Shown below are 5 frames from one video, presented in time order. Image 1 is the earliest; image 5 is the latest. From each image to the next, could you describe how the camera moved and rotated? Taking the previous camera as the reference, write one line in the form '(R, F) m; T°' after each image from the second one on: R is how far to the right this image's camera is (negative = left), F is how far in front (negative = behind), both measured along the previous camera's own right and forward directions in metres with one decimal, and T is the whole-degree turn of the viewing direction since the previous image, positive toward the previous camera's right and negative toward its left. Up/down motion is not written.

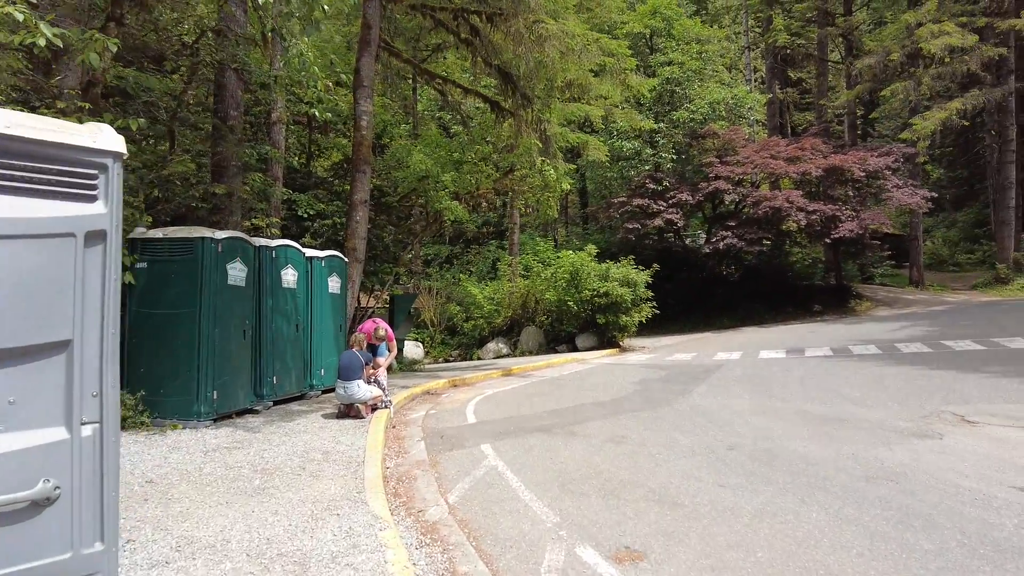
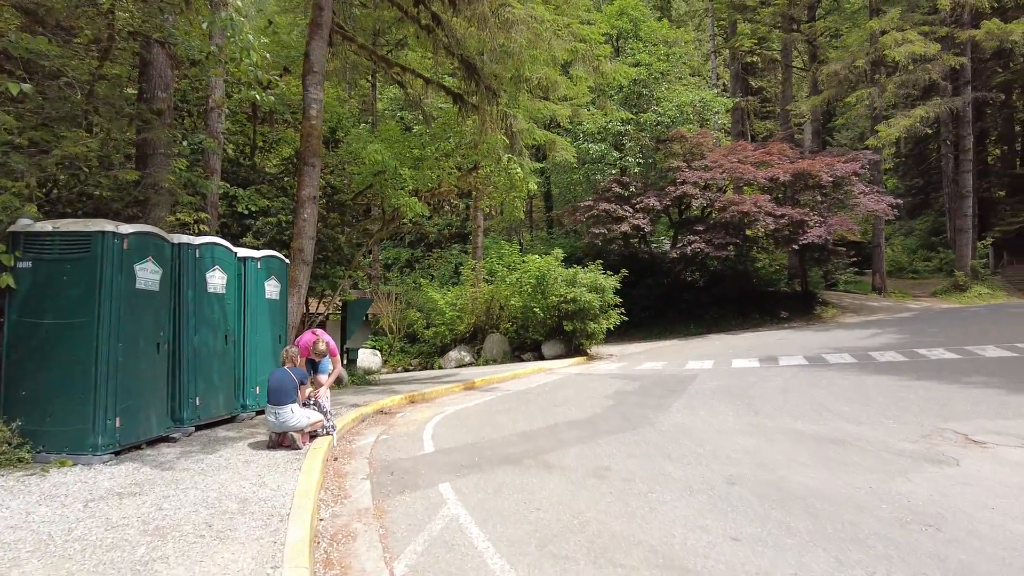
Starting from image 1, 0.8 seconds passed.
(0.0, +1.0) m; +3°
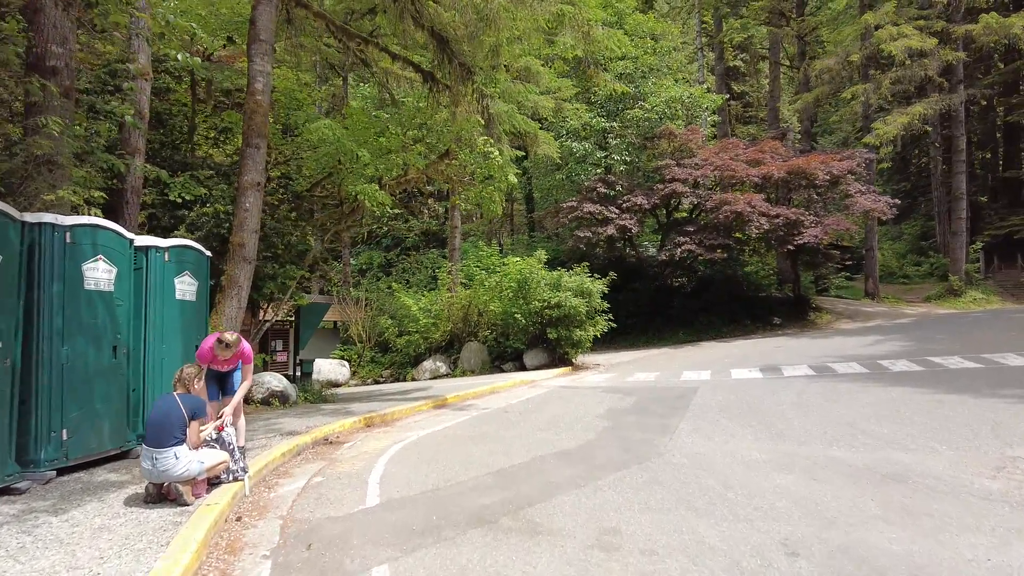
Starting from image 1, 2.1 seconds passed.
(+0.1, +1.6) m; +2°
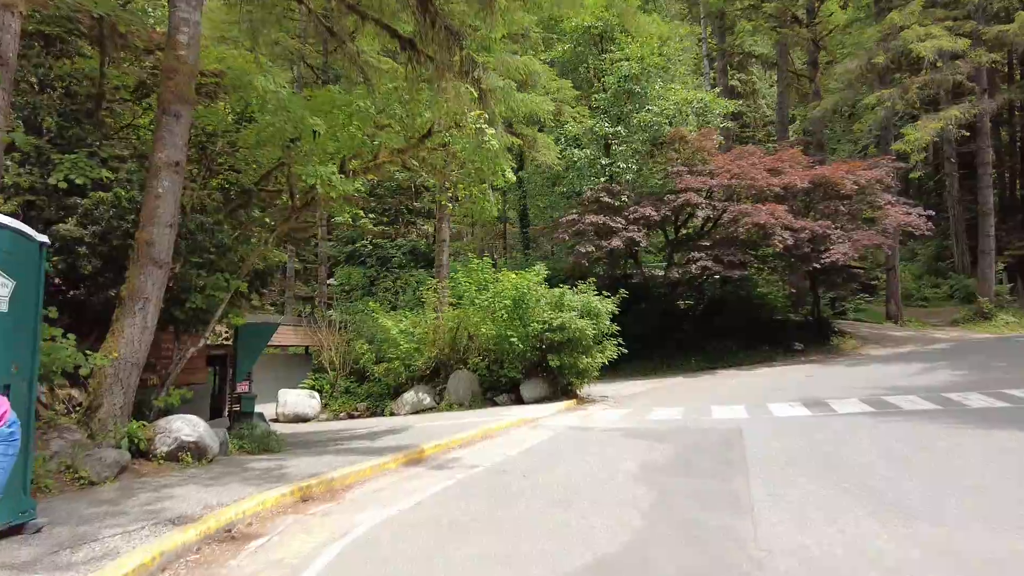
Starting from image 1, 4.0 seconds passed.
(-0.1, +2.5) m; +1°
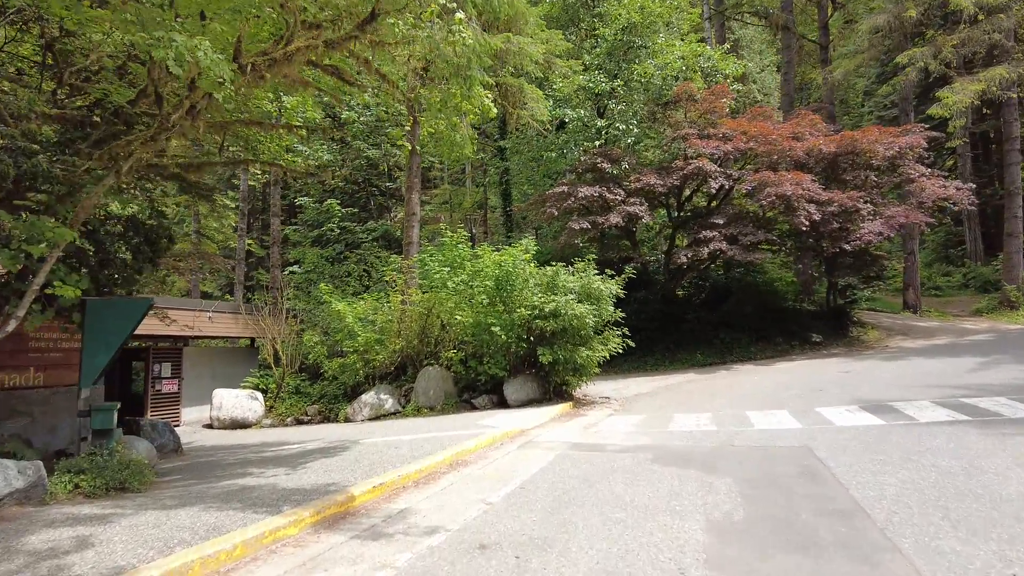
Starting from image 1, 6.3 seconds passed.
(0.0, +3.0) m; +2°
